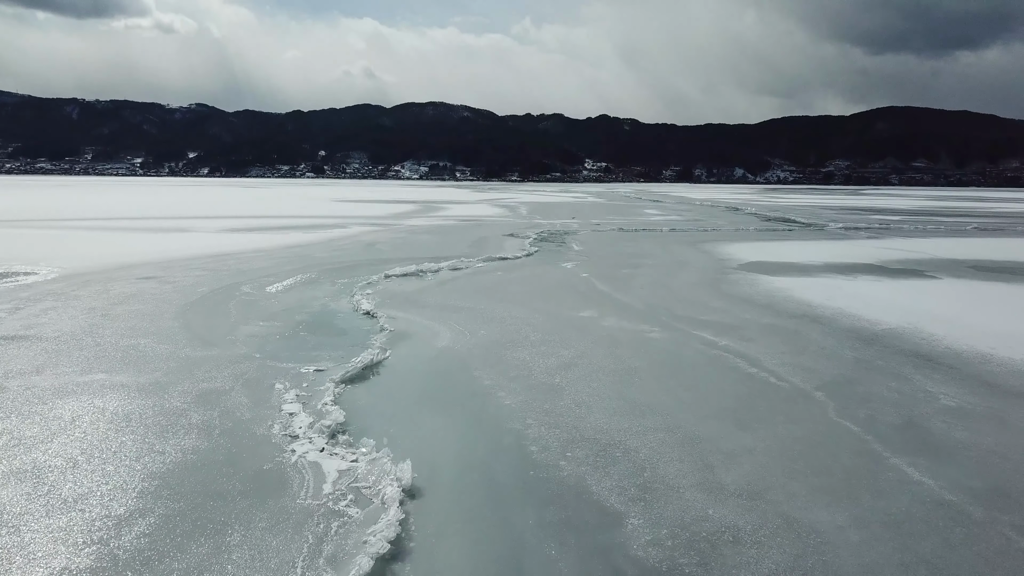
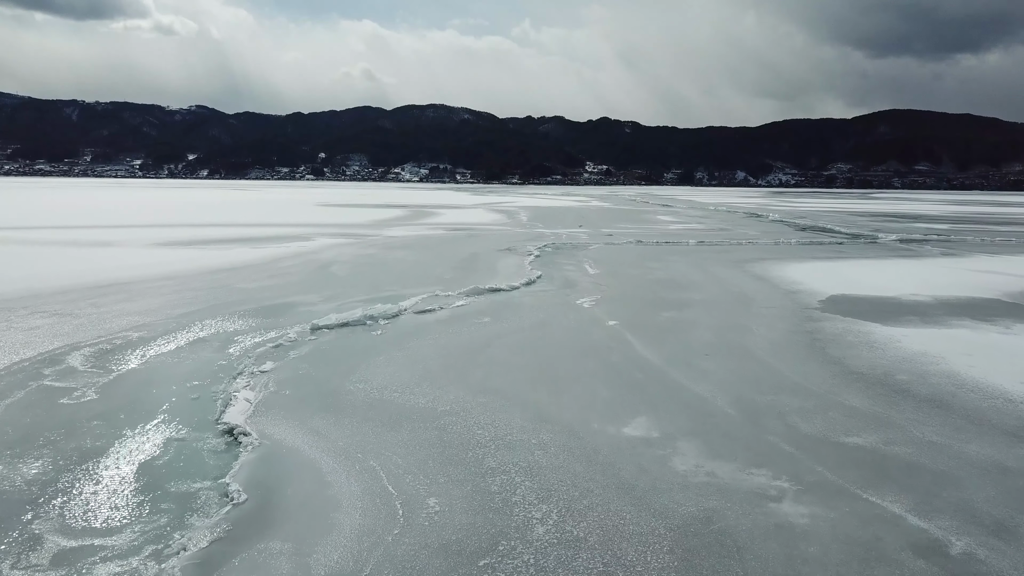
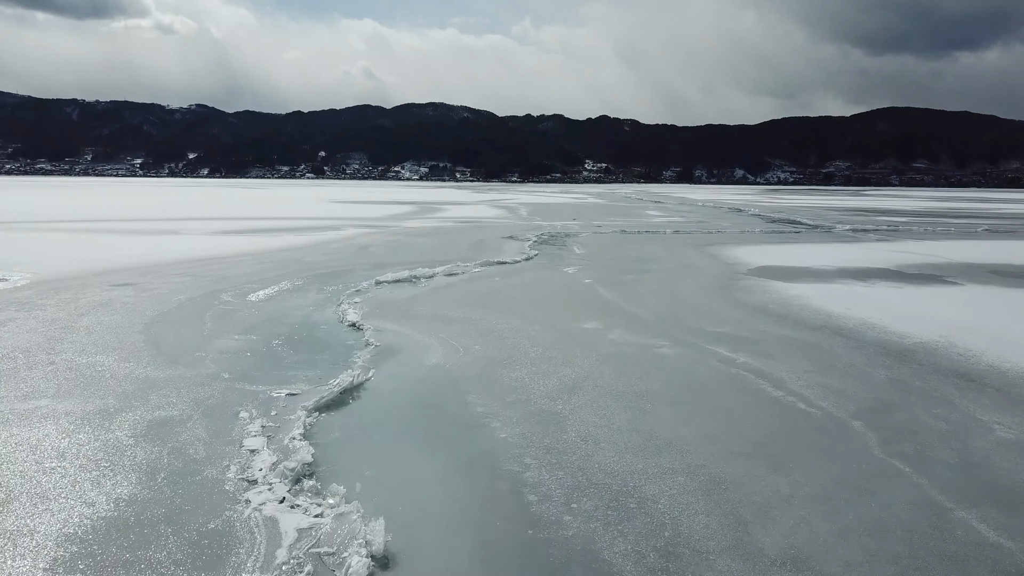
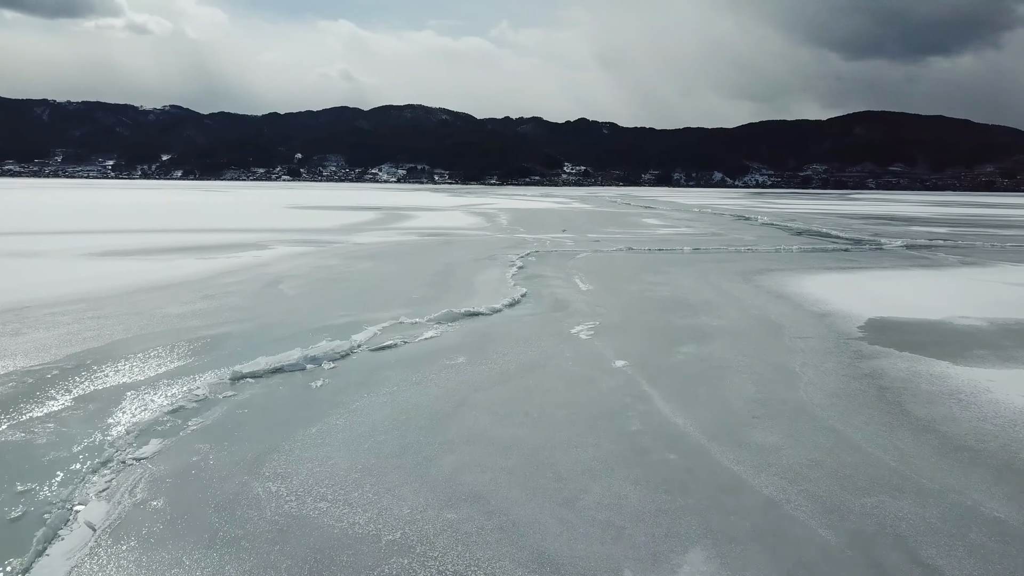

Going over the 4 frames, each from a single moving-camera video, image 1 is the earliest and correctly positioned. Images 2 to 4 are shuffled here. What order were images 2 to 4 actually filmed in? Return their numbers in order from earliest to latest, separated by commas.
3, 2, 4
